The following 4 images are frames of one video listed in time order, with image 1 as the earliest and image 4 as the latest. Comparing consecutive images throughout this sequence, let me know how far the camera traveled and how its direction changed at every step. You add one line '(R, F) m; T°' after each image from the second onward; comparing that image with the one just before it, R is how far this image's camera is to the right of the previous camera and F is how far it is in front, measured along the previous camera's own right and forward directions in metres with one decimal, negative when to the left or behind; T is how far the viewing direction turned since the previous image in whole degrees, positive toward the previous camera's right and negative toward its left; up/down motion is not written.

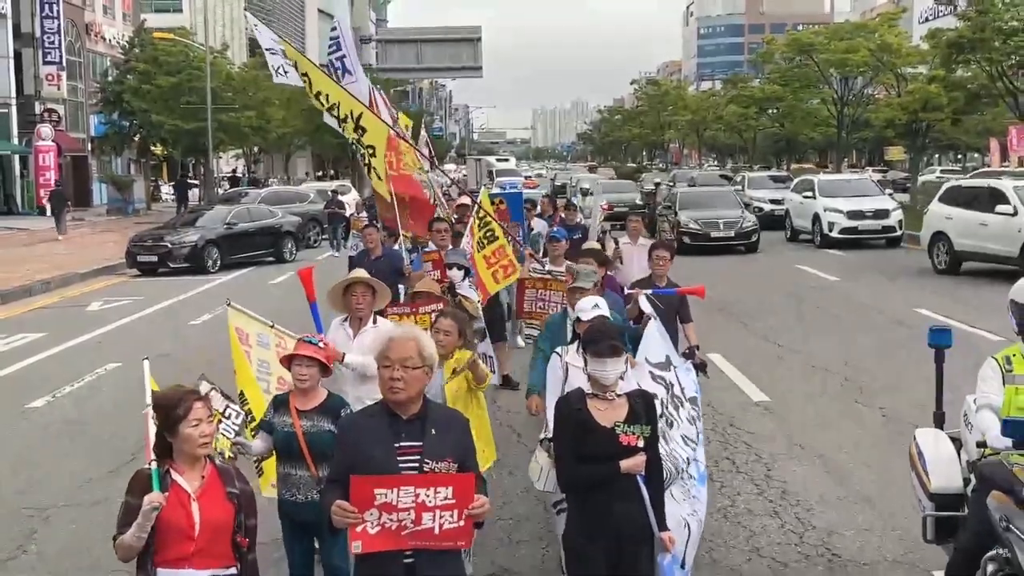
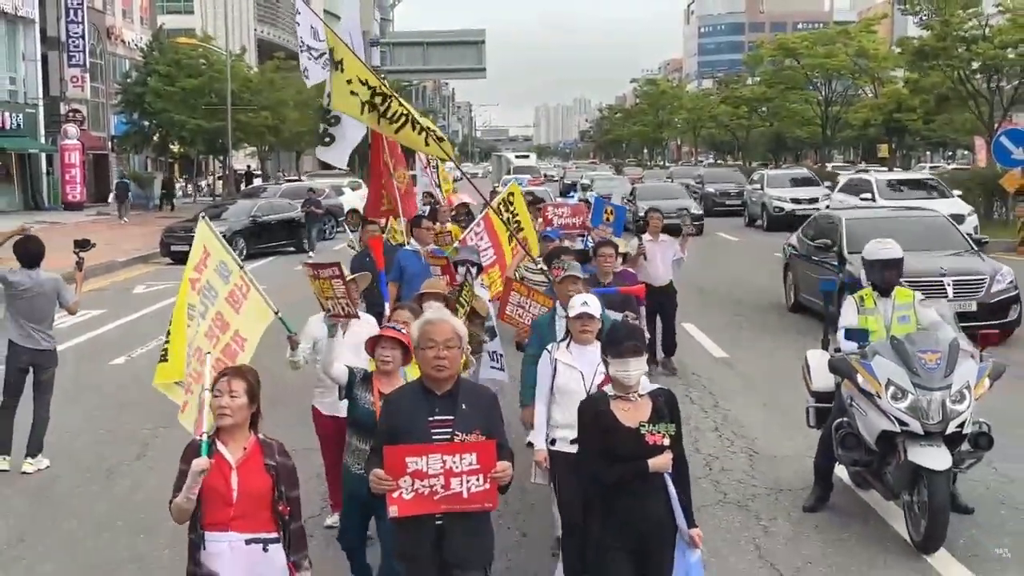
(0.0, -0.9) m; 0°
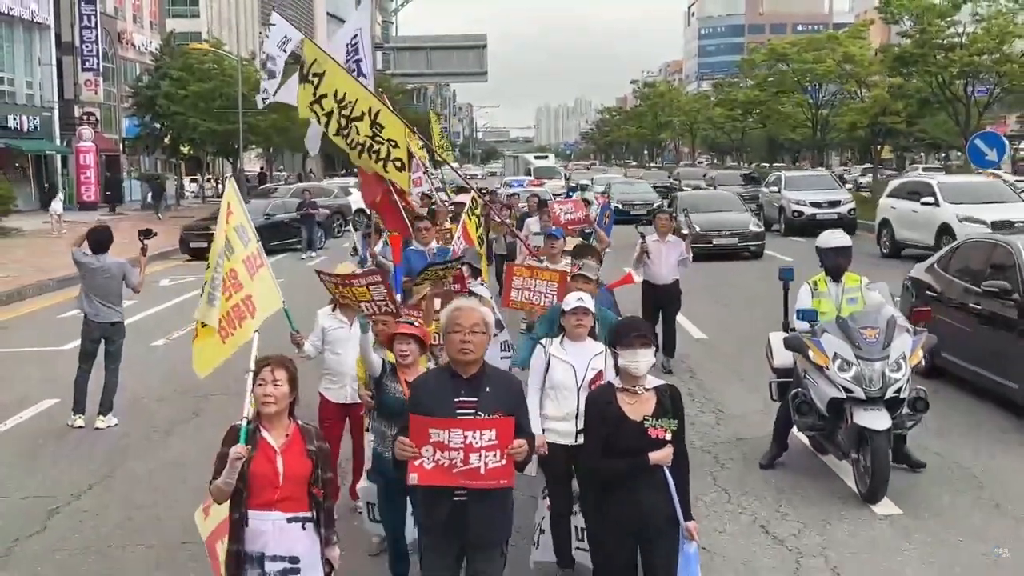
(0.0, -0.6) m; 0°
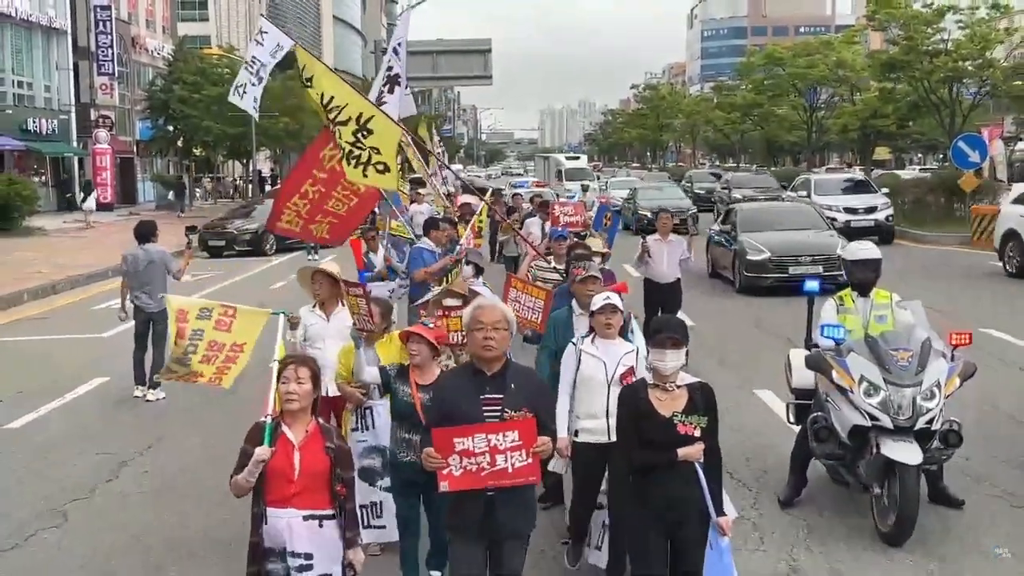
(0.0, -0.5) m; 0°
